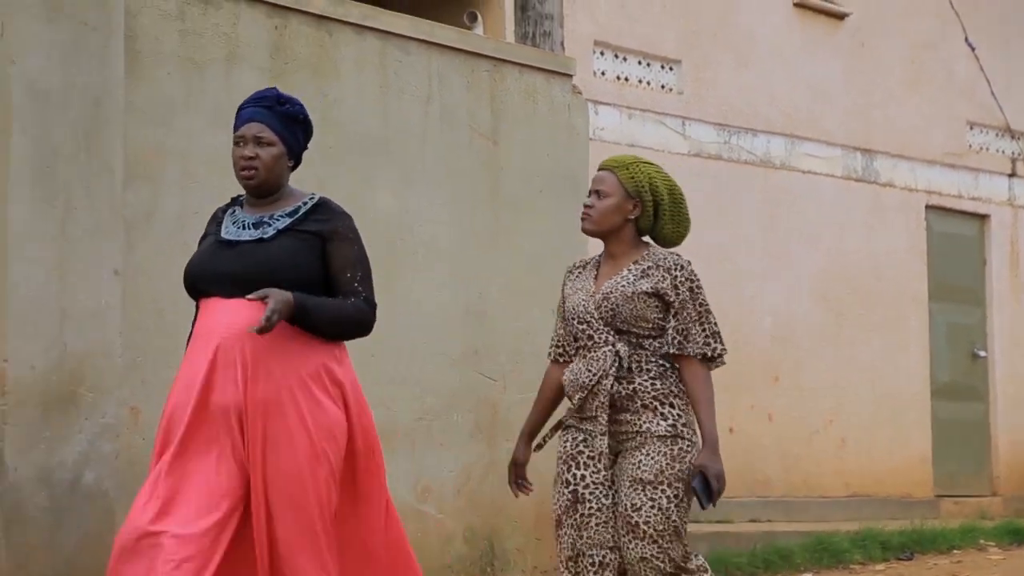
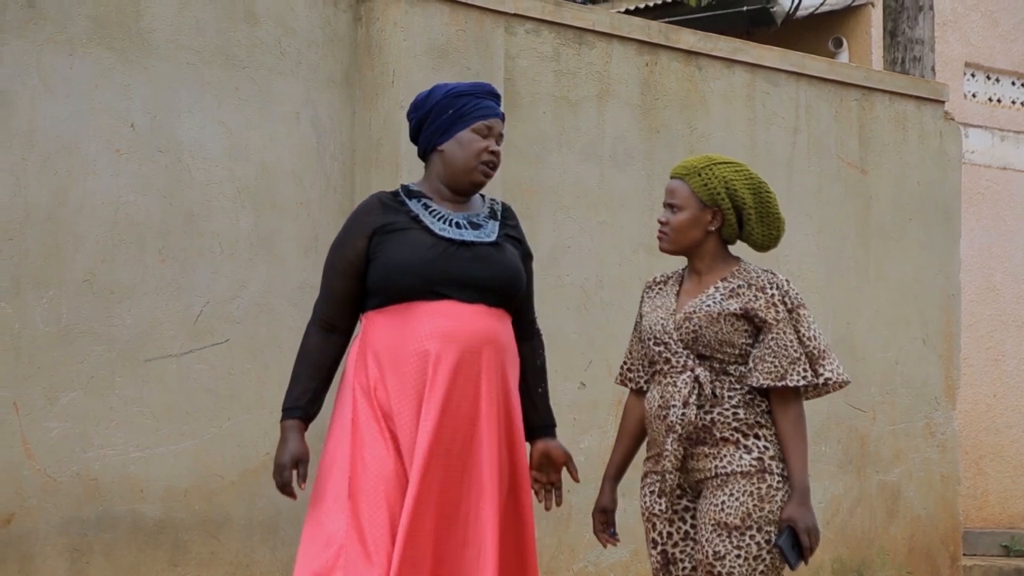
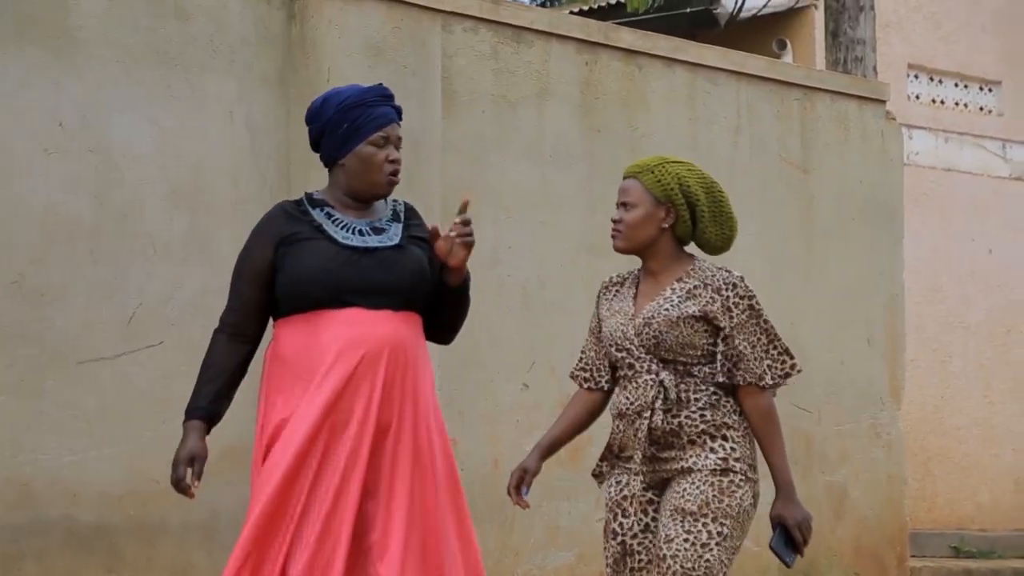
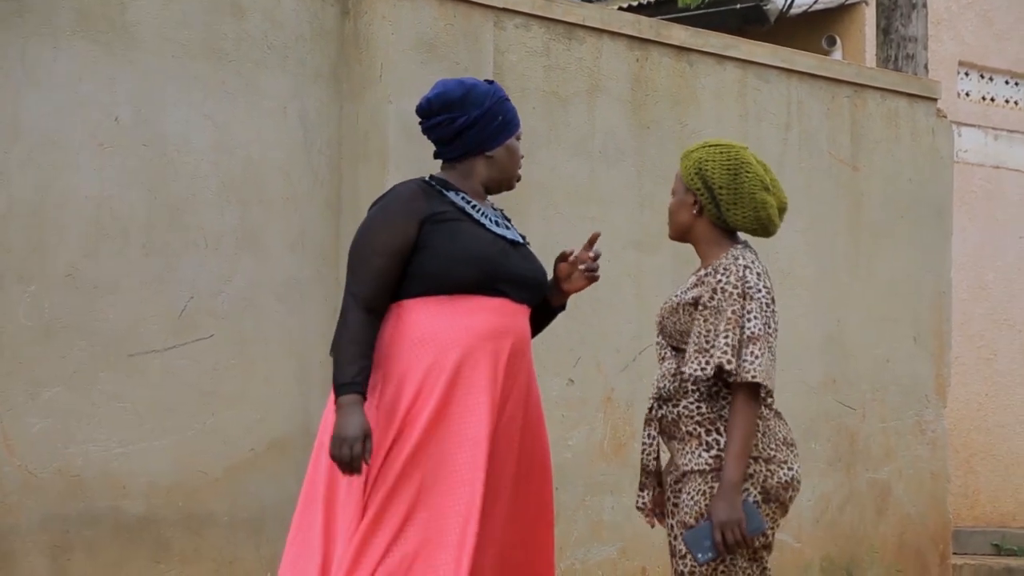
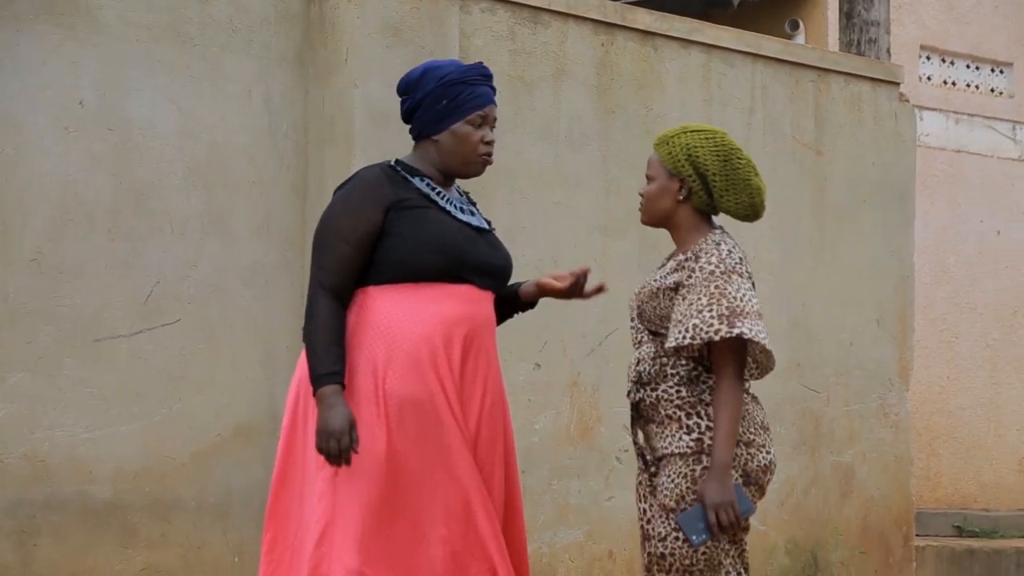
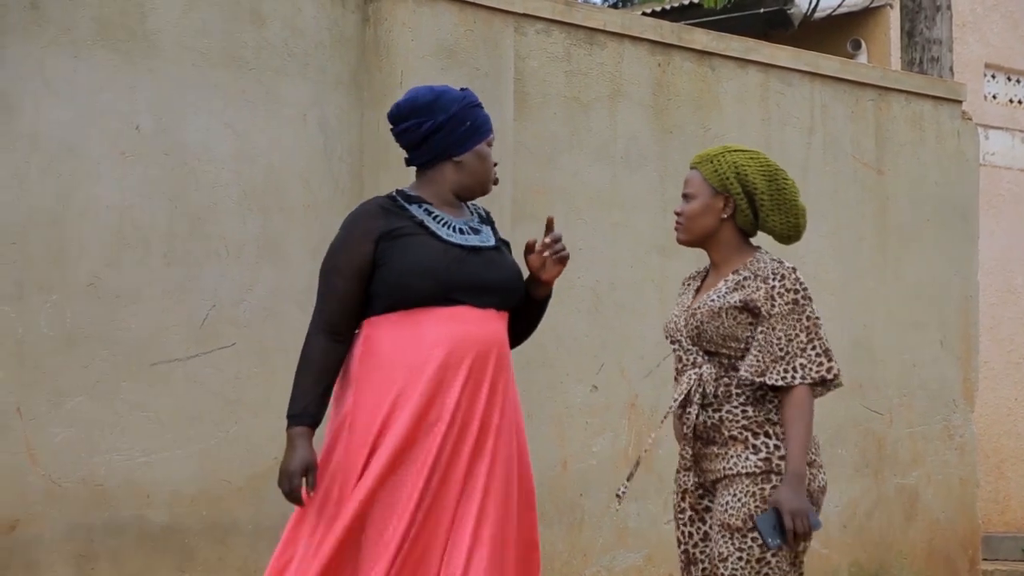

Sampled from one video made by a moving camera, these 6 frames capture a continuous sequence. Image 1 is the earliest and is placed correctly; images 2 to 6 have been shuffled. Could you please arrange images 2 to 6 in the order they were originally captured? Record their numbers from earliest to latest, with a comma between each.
3, 6, 4, 5, 2
